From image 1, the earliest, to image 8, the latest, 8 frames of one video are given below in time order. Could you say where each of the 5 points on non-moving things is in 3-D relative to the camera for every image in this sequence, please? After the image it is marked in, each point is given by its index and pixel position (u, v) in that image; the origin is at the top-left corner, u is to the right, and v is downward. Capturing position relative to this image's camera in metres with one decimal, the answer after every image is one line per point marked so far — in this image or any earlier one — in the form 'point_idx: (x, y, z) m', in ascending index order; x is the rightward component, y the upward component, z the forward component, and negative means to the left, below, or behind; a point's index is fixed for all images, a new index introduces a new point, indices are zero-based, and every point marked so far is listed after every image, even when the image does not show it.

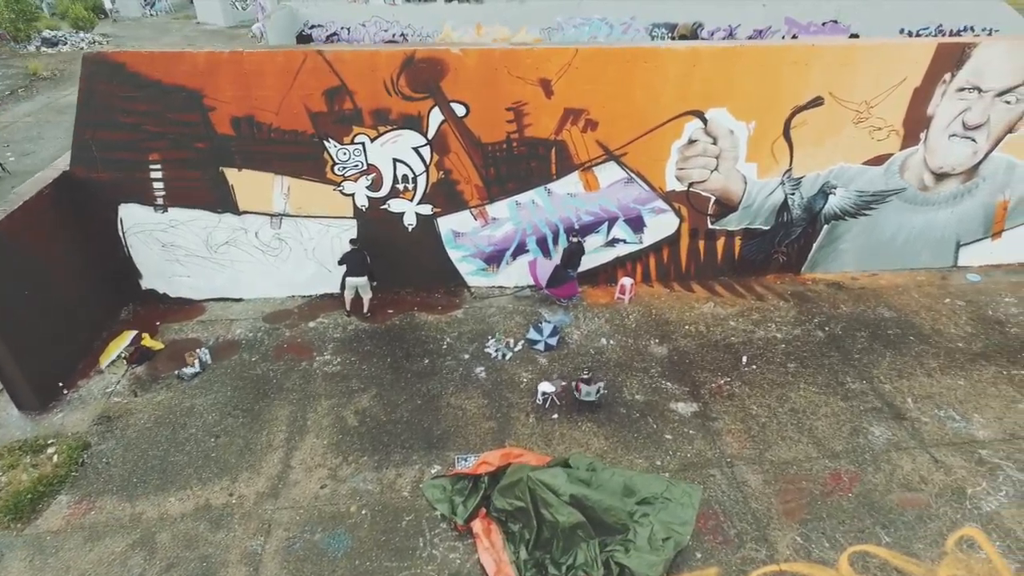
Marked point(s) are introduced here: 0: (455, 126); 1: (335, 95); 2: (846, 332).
0: (-0.6, +1.7, +6.5) m
1: (-1.8, +2.0, +6.2) m
2: (+3.8, -0.5, +6.9) m
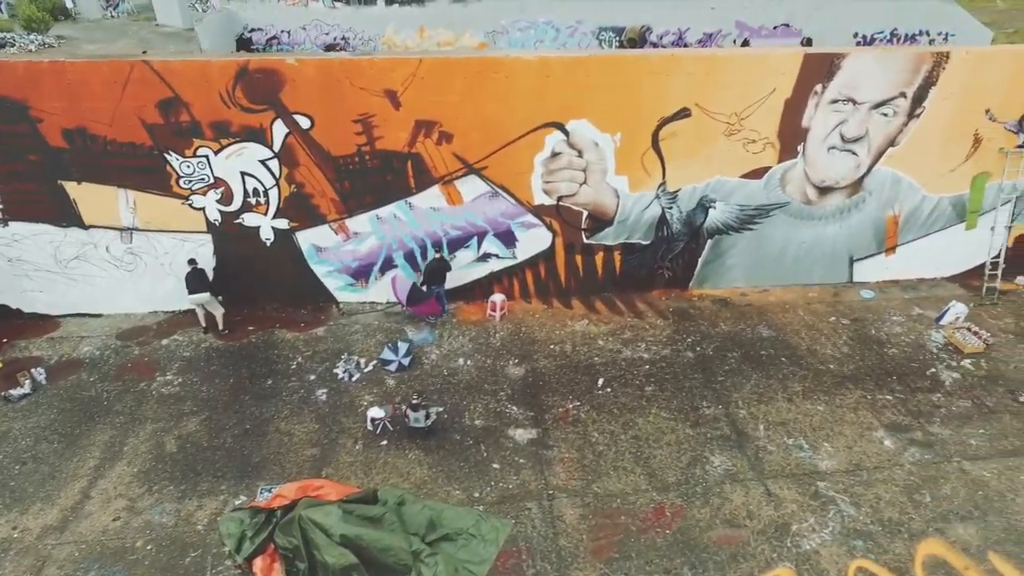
0: (-2.2, +1.5, +6.2) m
1: (-3.4, +1.8, +6.0) m
2: (+2.2, -0.7, +6.7) m
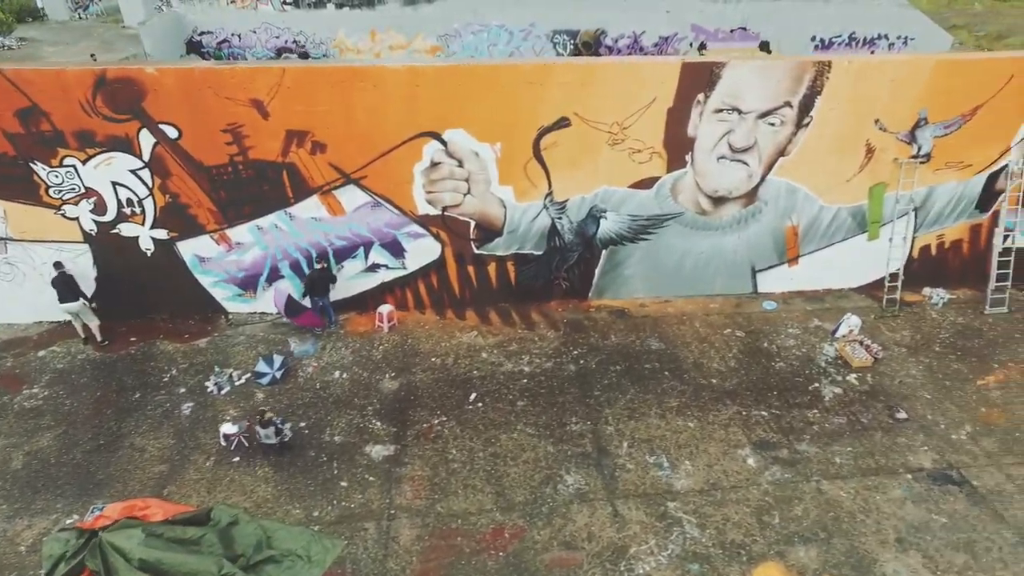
0: (-3.4, +1.4, +6.1) m
1: (-4.6, +1.7, +5.9) m
2: (+0.9, -0.8, +6.6) m
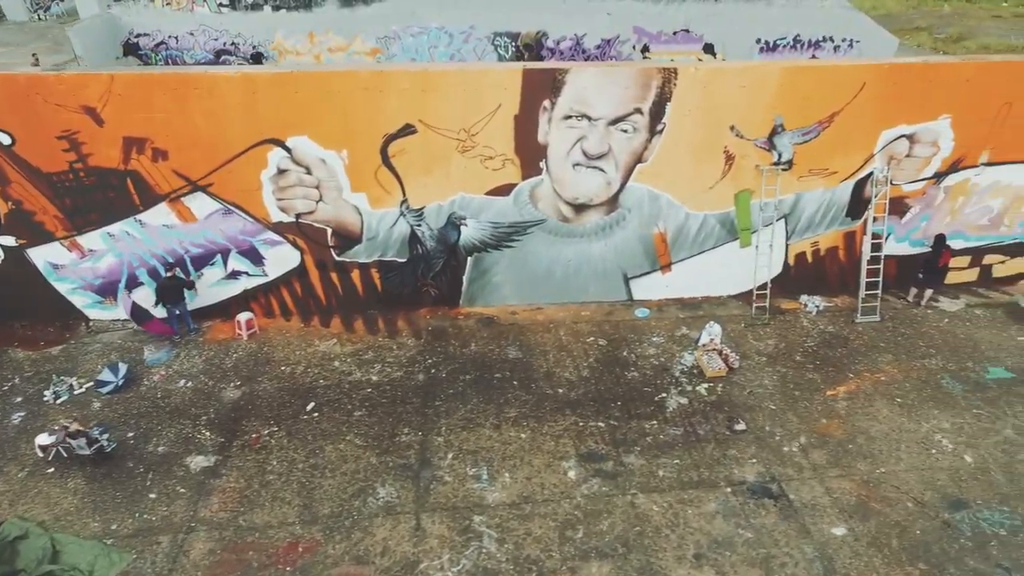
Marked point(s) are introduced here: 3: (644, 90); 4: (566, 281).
0: (-5.0, +1.3, +6.1) m
1: (-6.2, +1.6, +5.8) m
2: (-0.7, -0.9, +6.5) m
3: (+1.4, +2.0, +6.3) m
4: (+0.7, +0.1, +7.5) m
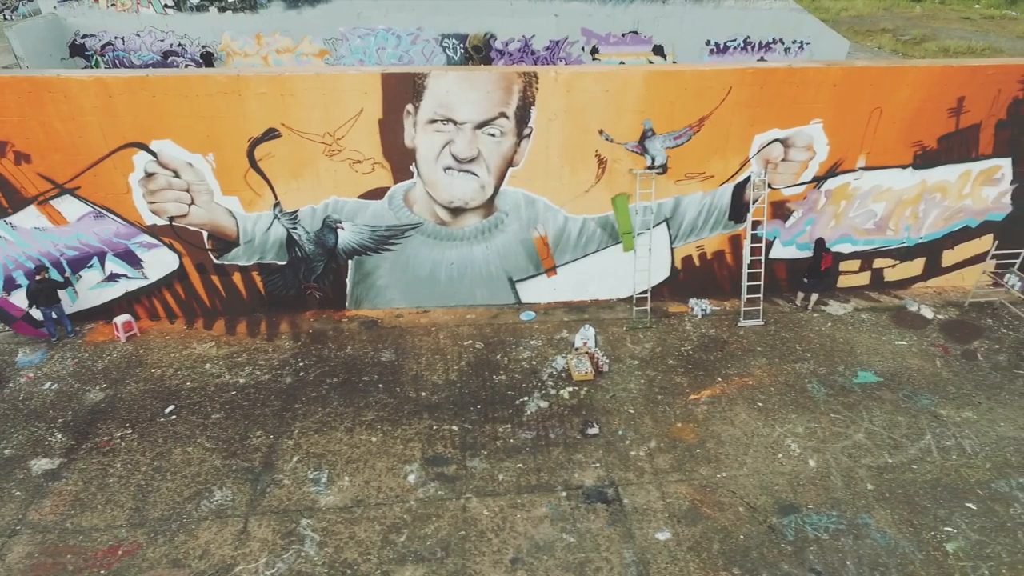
0: (-6.5, +1.3, +6.1) m
1: (-7.7, +1.6, +5.8) m
2: (-2.1, -1.0, +6.5) m
3: (-0.1, +2.0, +6.3) m
4: (-0.8, +0.1, +7.5) m
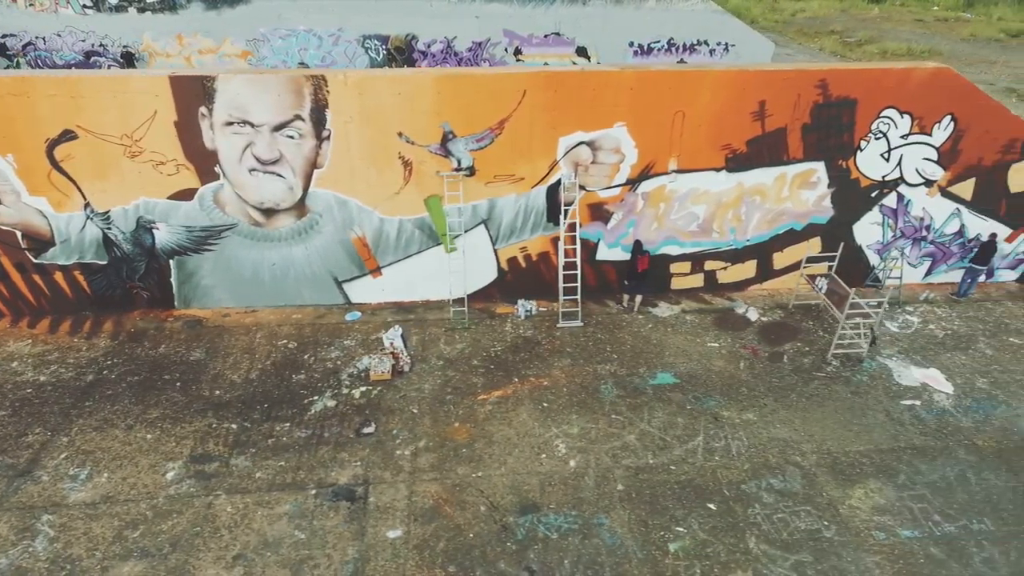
0: (-8.6, +1.3, +6.2) m
1: (-9.8, +1.6, +5.9) m
2: (-4.3, -1.0, +6.6) m
3: (-2.2, +2.0, +6.4) m
4: (-2.9, 0.0, +7.6) m
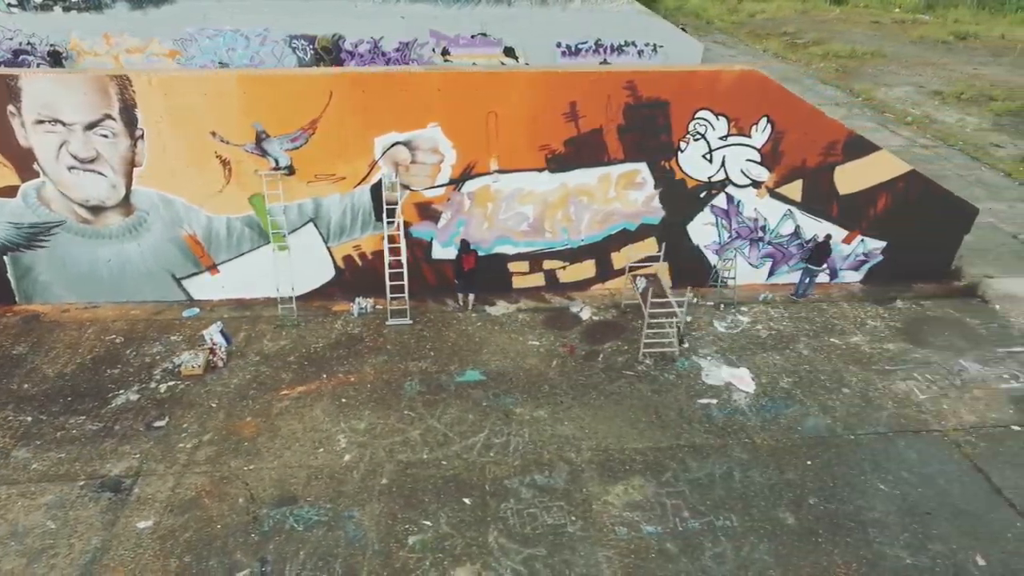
0: (-10.7, +1.4, +6.3) m
1: (-11.9, +1.7, +6.1) m
2: (-6.4, -0.9, +6.7) m
3: (-4.3, +2.0, +6.5) m
4: (-5.0, +0.1, +7.7) m
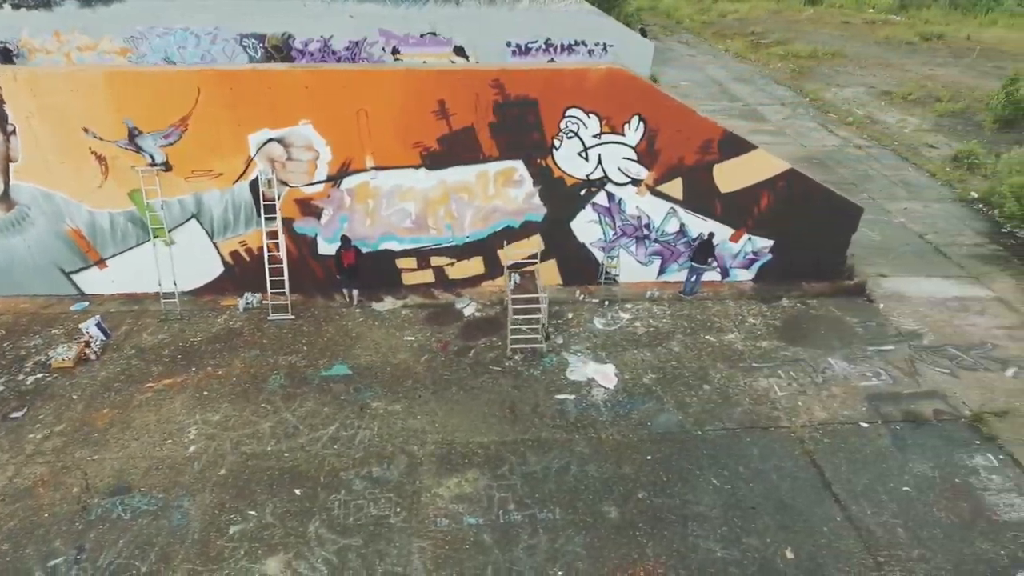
0: (-12.2, +1.5, +6.5) m
1: (-13.4, +1.8, +6.2) m
2: (-7.9, -0.8, +6.8) m
3: (-5.8, +2.1, +6.6) m
4: (-6.5, +0.2, +7.8) m
